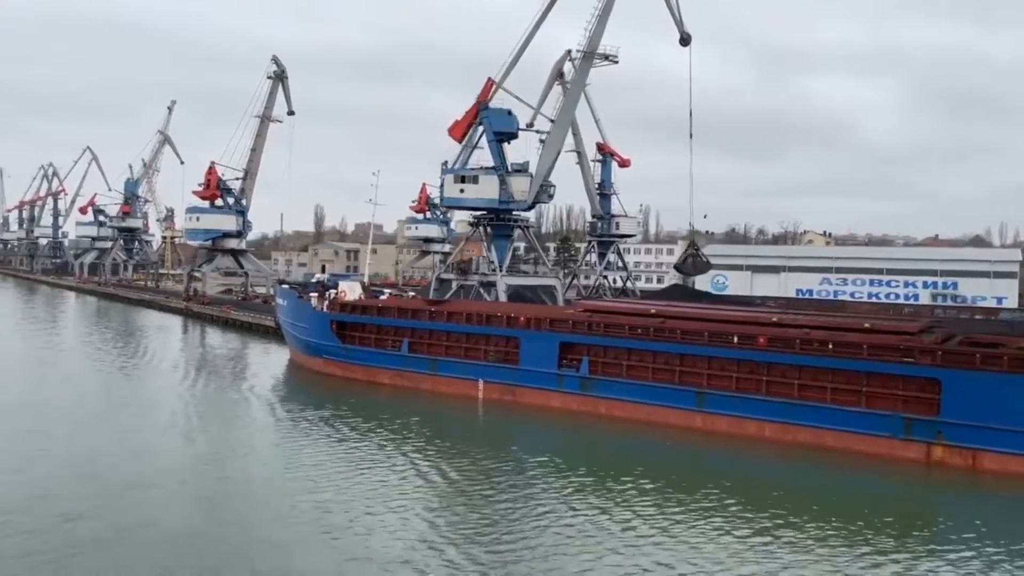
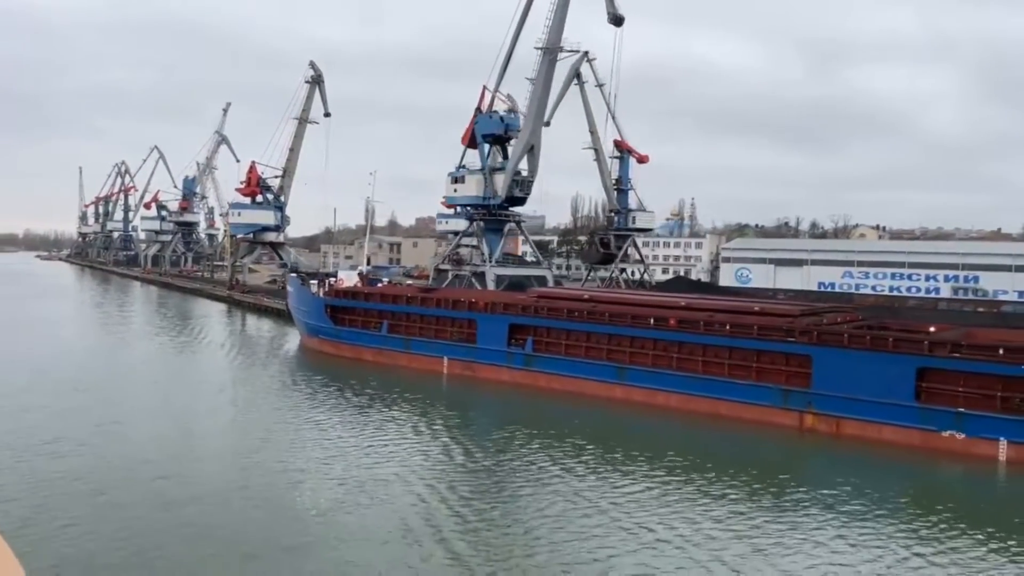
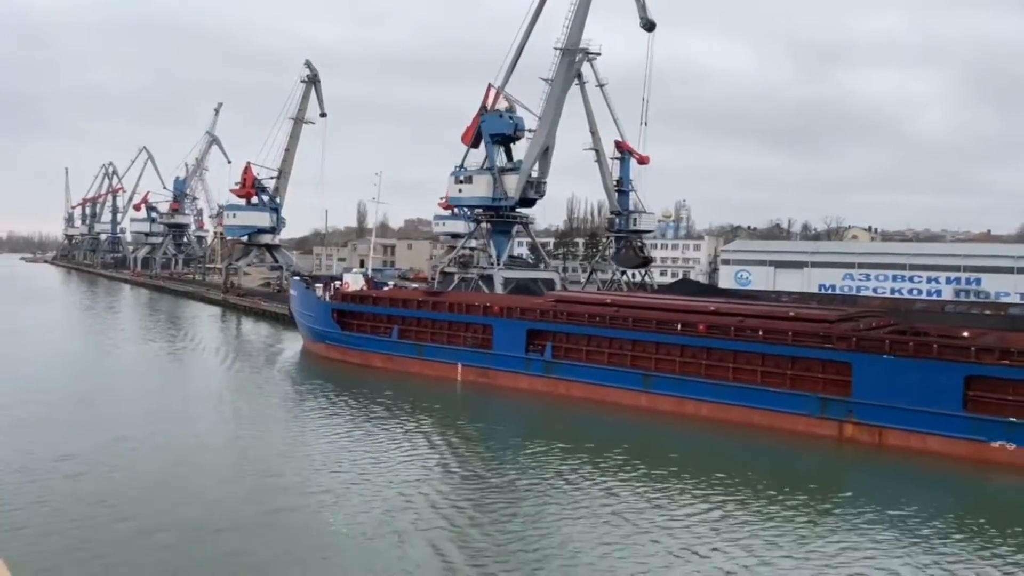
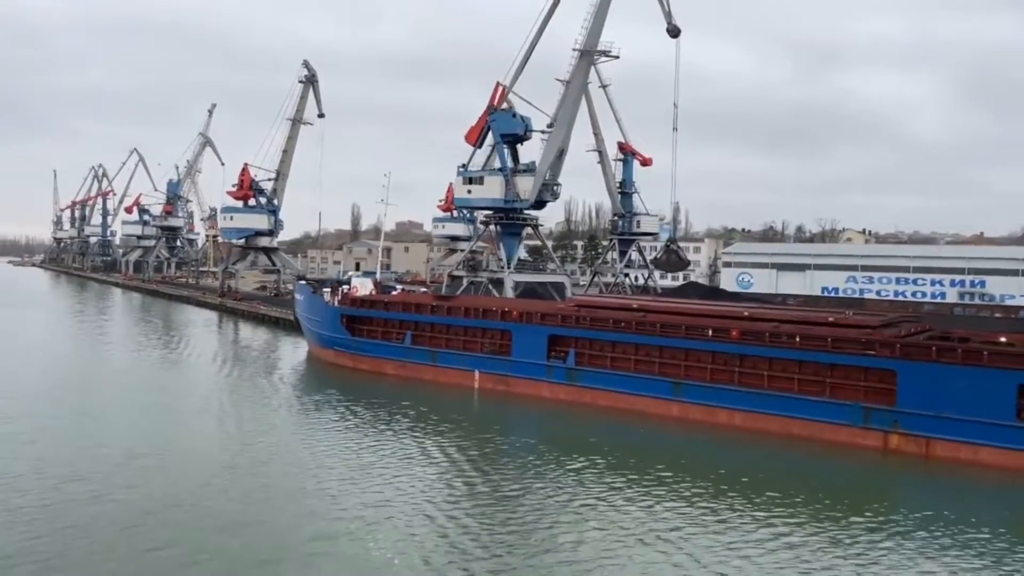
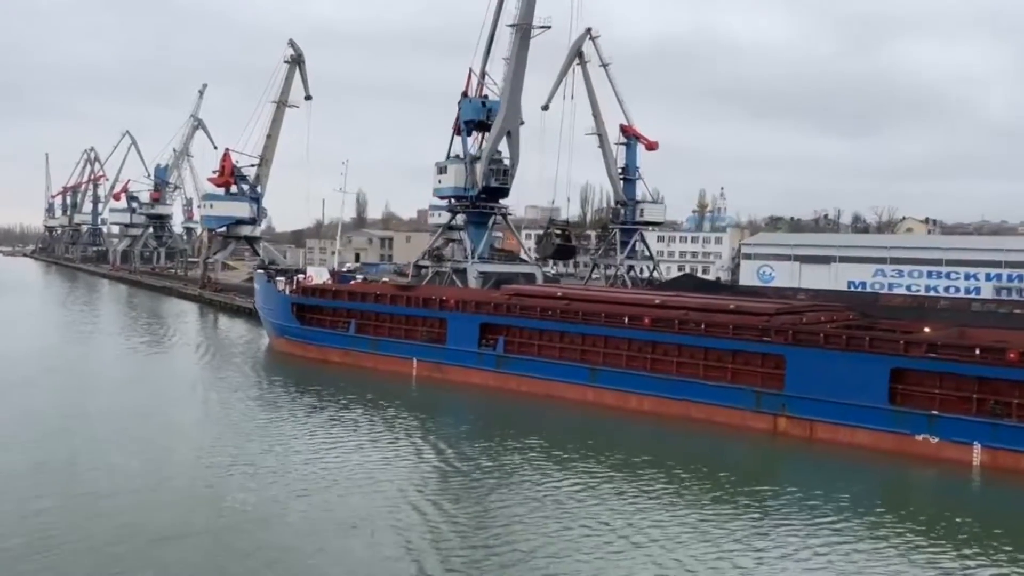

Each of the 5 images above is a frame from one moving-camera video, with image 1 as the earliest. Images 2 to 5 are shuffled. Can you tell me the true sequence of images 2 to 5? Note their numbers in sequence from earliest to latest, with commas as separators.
4, 3, 2, 5
